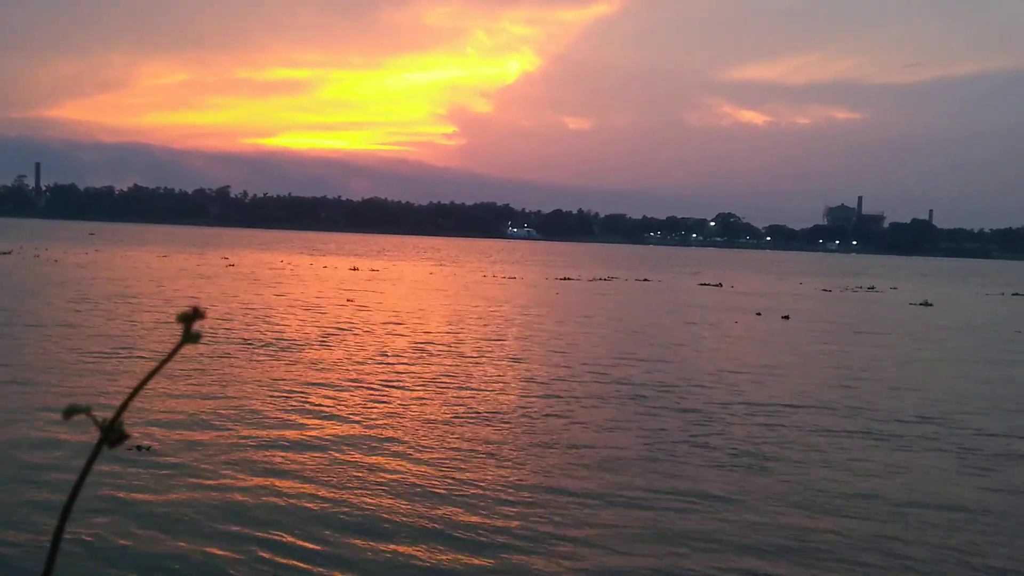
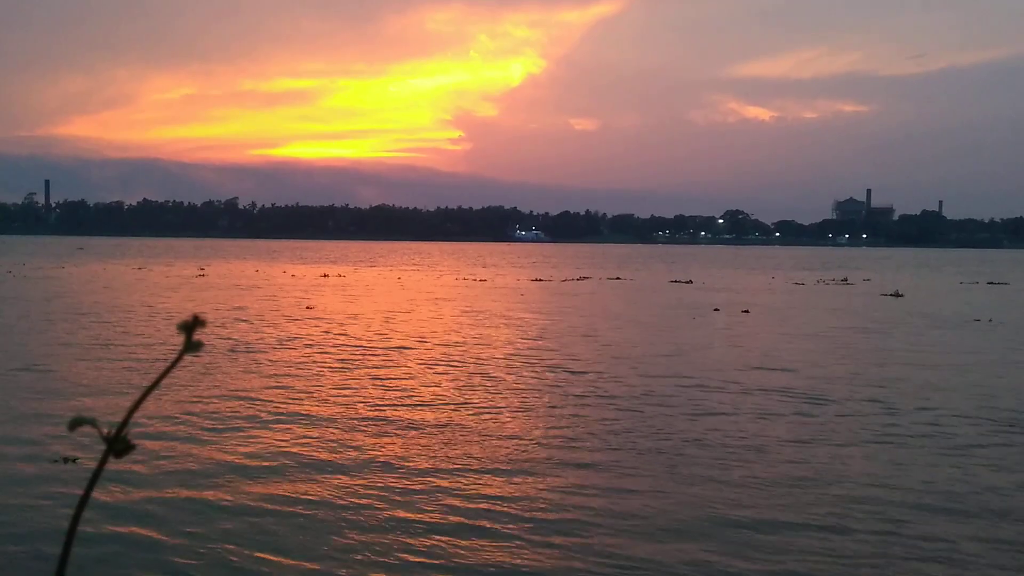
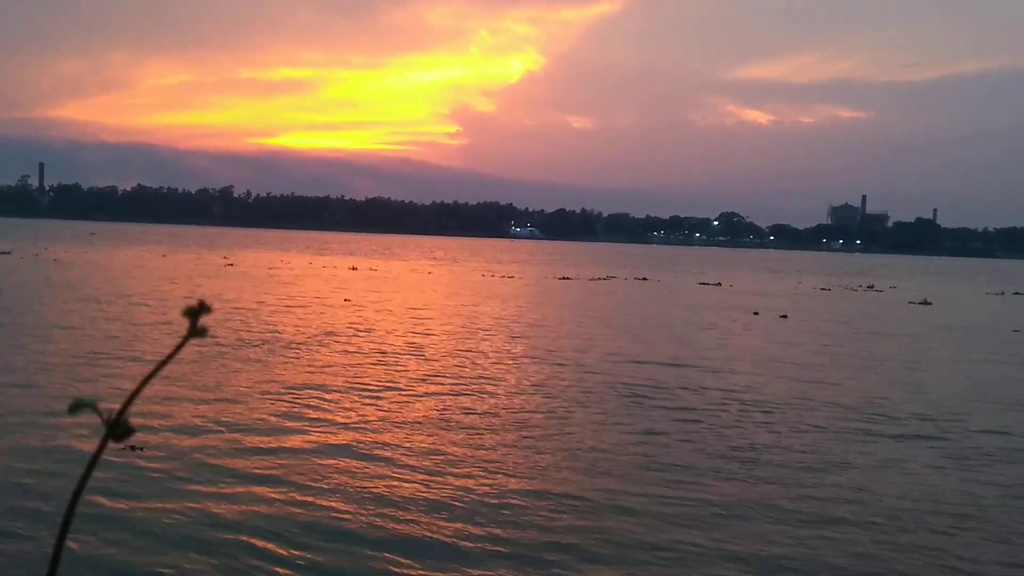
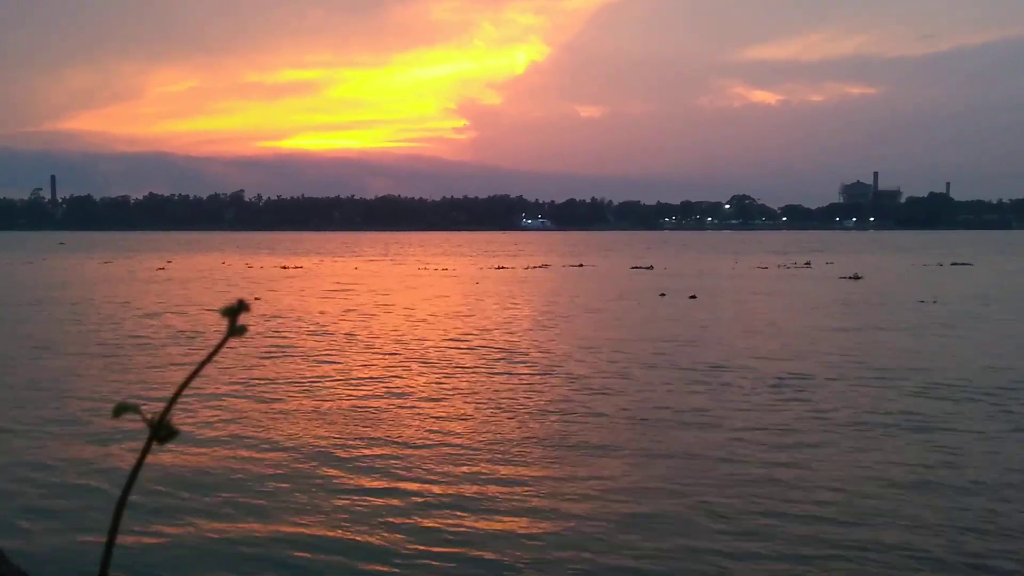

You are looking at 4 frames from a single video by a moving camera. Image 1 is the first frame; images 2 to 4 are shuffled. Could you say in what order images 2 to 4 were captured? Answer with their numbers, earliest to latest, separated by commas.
3, 2, 4
